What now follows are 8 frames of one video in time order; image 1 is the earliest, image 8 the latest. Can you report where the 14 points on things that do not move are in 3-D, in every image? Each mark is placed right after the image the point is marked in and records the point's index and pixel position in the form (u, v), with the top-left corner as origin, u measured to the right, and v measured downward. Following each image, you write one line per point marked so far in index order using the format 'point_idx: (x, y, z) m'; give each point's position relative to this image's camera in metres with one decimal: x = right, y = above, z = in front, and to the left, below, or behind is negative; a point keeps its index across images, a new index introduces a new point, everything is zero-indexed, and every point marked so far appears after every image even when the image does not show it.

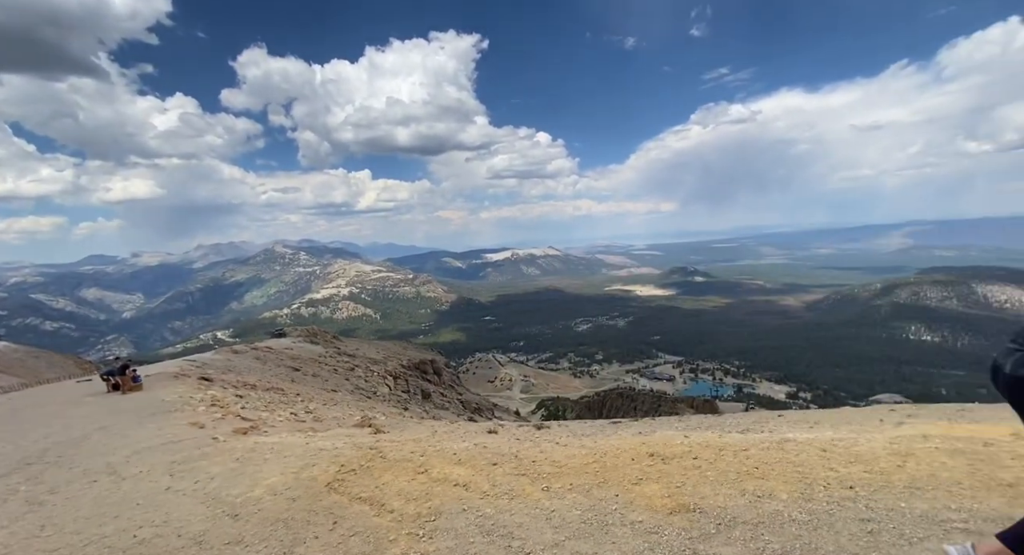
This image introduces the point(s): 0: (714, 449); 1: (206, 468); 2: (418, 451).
0: (+3.7, -3.1, +8.8) m
1: (-9.0, -5.5, +13.9) m
2: (-2.8, -4.6, +12.3) m
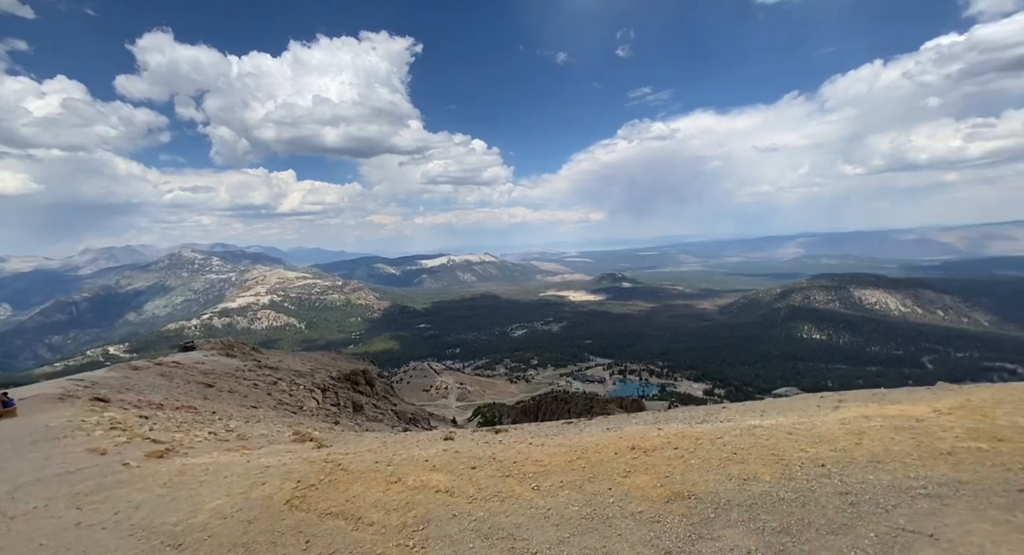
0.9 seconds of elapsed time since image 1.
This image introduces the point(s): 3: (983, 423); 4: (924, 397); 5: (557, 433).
0: (+3.3, -3.1, +9.1) m
1: (-9.9, -5.6, +12.3) m
2: (-3.6, -4.6, +11.6) m
3: (+8.3, -2.6, +8.5) m
4: (+10.1, -3.0, +12.0) m
5: (+0.8, -4.2, +12.9) m
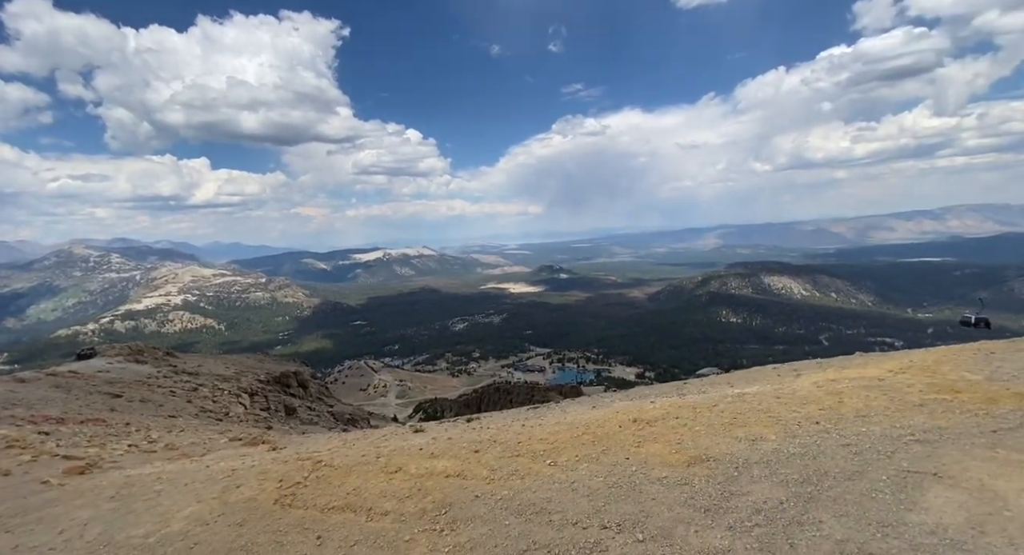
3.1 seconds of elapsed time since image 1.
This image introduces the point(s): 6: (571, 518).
0: (+3.4, -2.6, +9.5) m
1: (-10.1, -5.3, +10.9) m
2: (-3.8, -4.3, +11.1) m
3: (+8.4, -2.0, +9.6) m
4: (+9.7, -2.4, +13.3) m
5: (+0.5, -3.7, +12.9) m
6: (+0.8, -3.2, +6.3) m
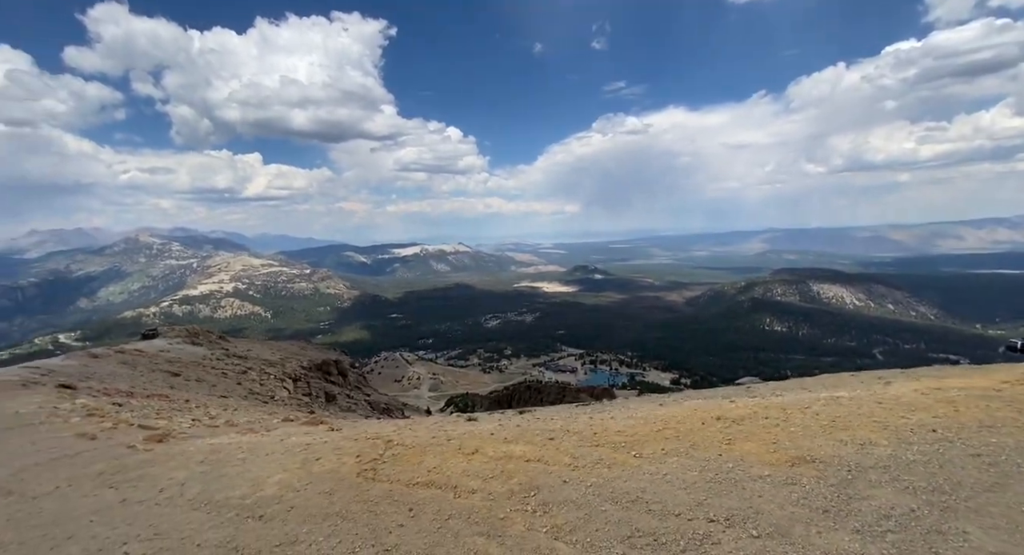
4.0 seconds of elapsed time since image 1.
0: (+5.0, -2.5, +9.2) m
1: (-8.5, -4.8, +11.7) m
2: (-2.1, -3.9, +11.3) m
3: (+9.9, -2.0, +8.9) m
4: (+11.5, -2.4, +12.4) m
5: (+2.2, -3.5, +12.8) m
6: (+2.1, -3.0, +6.2) m
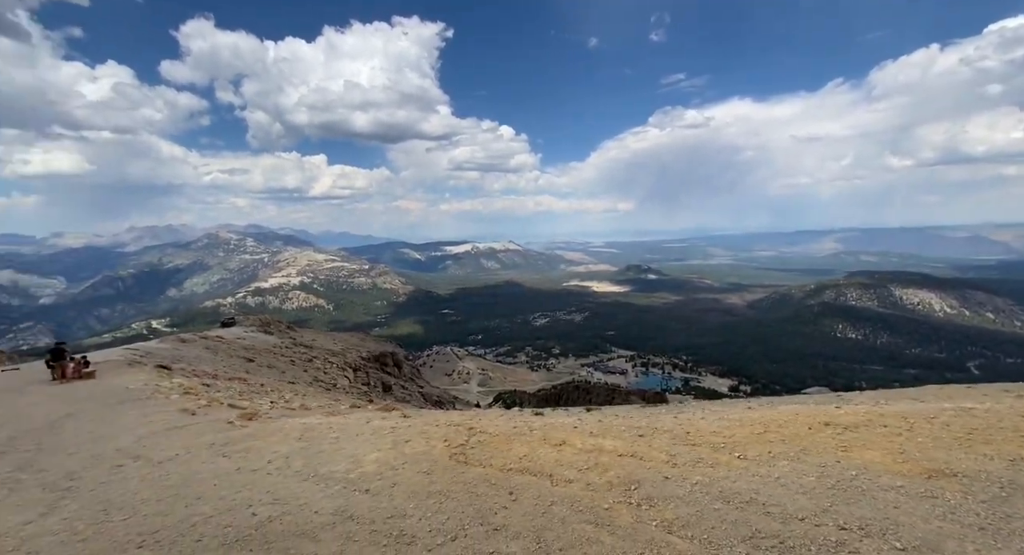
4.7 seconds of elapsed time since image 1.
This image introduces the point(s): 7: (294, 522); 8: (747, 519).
0: (+6.7, -2.5, +8.7) m
1: (-6.4, -4.5, +12.7) m
2: (-0.2, -3.7, +11.6) m
3: (+11.6, -2.1, +7.8) m
4: (+13.6, -2.5, +11.2) m
5: (+4.4, -3.4, +12.6) m
6: (+3.4, -2.9, +6.0) m
7: (-3.4, -3.8, +7.6) m
8: (+2.8, -3.0, +6.0) m
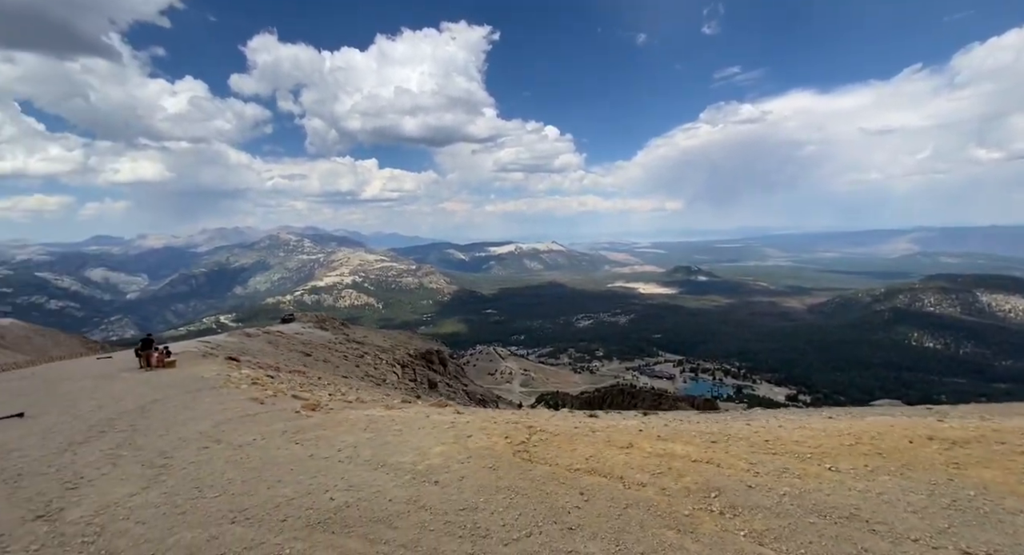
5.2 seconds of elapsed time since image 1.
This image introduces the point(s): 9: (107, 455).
0: (+7.8, -2.5, +7.9) m
1: (-4.8, -4.4, +13.2) m
2: (+1.3, -3.7, +11.5) m
3: (+12.6, -2.2, +6.6) m
4: (+14.9, -2.6, +9.8) m
5: (+5.9, -3.4, +12.1) m
6: (+4.4, -2.9, +5.6) m
7: (-2.3, -3.7, +7.8) m
8: (+3.8, -2.9, +5.6) m
9: (-11.0, -4.8, +13.1) m
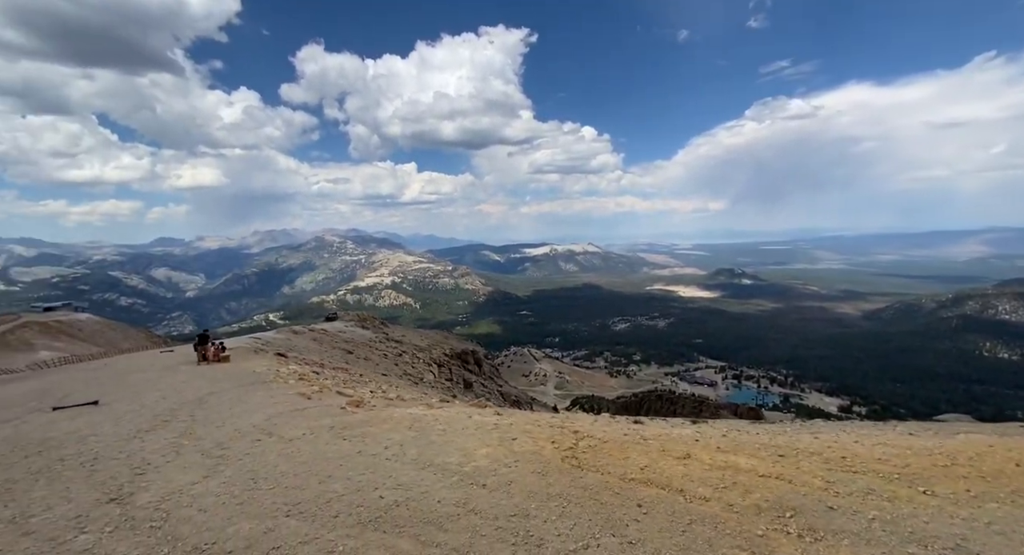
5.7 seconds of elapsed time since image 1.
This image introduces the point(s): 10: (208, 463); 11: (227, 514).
0: (+8.6, -2.5, +7.0) m
1: (-3.6, -4.3, +13.3) m
2: (+2.4, -3.7, +11.1) m
3: (+13.3, -2.2, +5.2) m
4: (+15.9, -2.7, +8.2) m
5: (+7.0, -3.4, +11.3) m
6: (+5.0, -2.8, +4.9) m
7: (-1.5, -3.7, +7.7) m
8: (+4.4, -2.9, +5.0) m
9: (-9.7, -4.7, +13.6) m
10: (-6.9, -4.2, +10.9) m
11: (-4.7, -3.9, +8.0) m
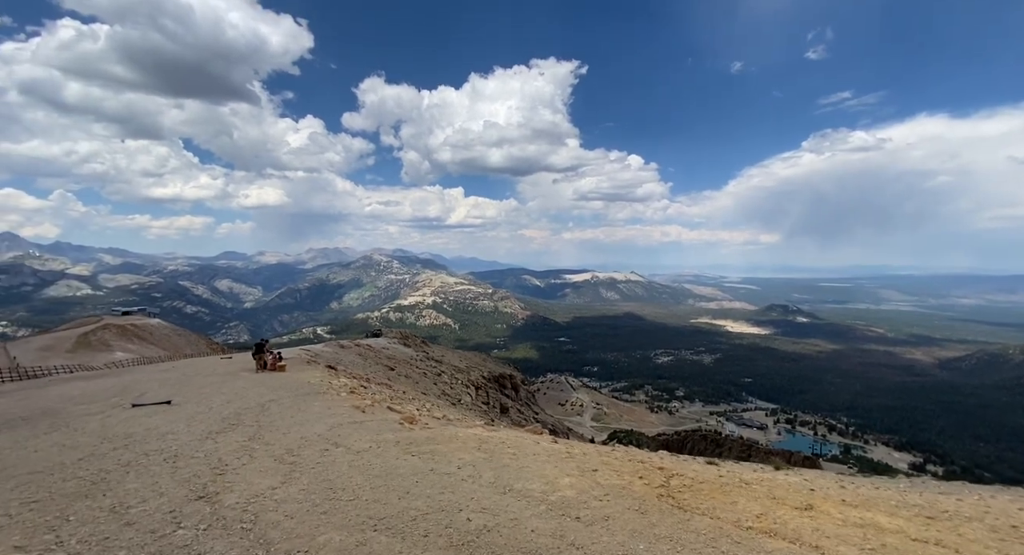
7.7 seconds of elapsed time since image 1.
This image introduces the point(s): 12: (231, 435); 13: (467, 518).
0: (+10.1, -3.0, +5.5) m
1: (-1.6, -4.7, +12.8) m
2: (+4.2, -4.2, +10.1) m
3: (+14.6, -2.9, +3.3) m
4: (+17.4, -3.6, +6.0) m
5: (+8.9, -4.1, +9.9) m
6: (+6.2, -3.1, +3.8) m
7: (0.0, -3.8, +7.1) m
8: (+5.6, -3.2, +3.9) m
9: (-7.7, -4.8, +13.8) m
10: (-5.1, -4.3, +10.8) m
11: (-3.2, -3.9, +7.7) m
12: (-8.7, -4.9, +15.1) m
13: (-0.7, -3.9, +7.8) m
